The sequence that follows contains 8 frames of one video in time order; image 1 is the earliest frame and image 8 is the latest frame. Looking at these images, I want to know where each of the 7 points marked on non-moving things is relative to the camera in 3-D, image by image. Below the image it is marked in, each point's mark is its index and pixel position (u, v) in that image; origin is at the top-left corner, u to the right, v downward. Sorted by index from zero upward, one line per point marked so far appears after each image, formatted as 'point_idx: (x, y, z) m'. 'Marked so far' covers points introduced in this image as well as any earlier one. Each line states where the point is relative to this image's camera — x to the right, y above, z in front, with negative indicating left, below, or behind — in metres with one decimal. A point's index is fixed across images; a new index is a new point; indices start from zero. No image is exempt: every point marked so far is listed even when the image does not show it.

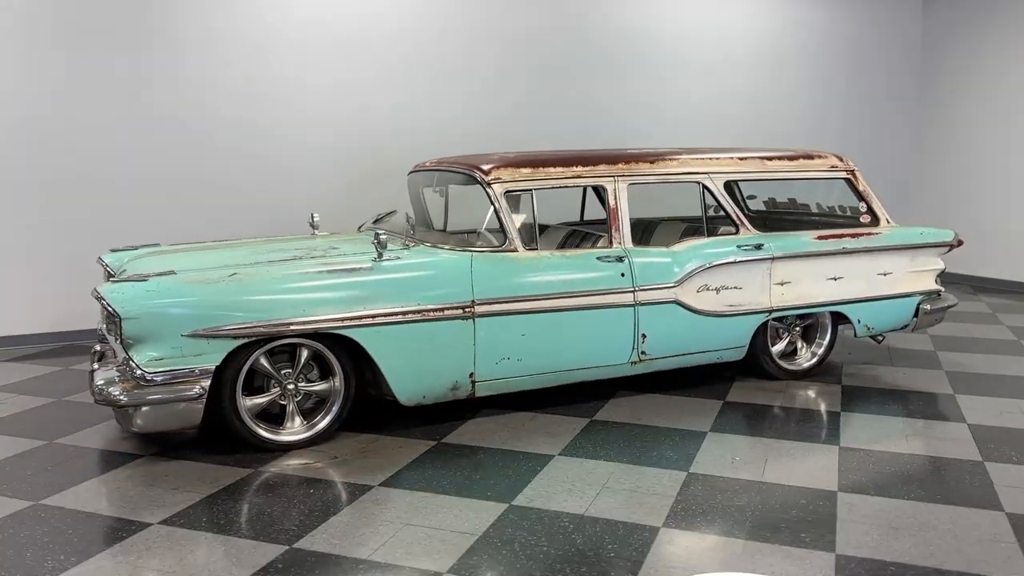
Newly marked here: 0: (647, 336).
0: (+0.7, -0.3, +4.2) m
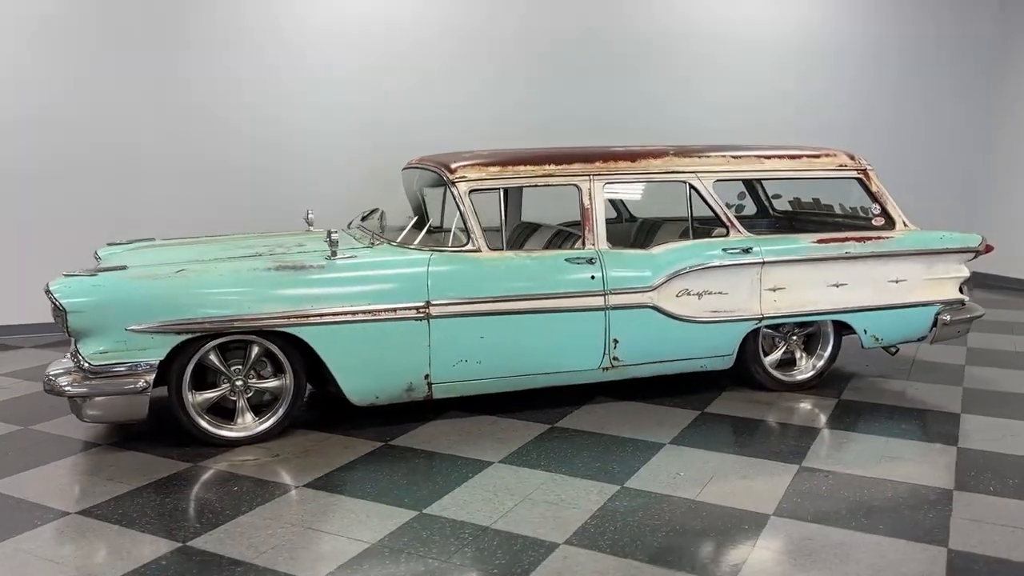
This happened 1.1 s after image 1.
0: (+0.6, -0.3, +4.0) m
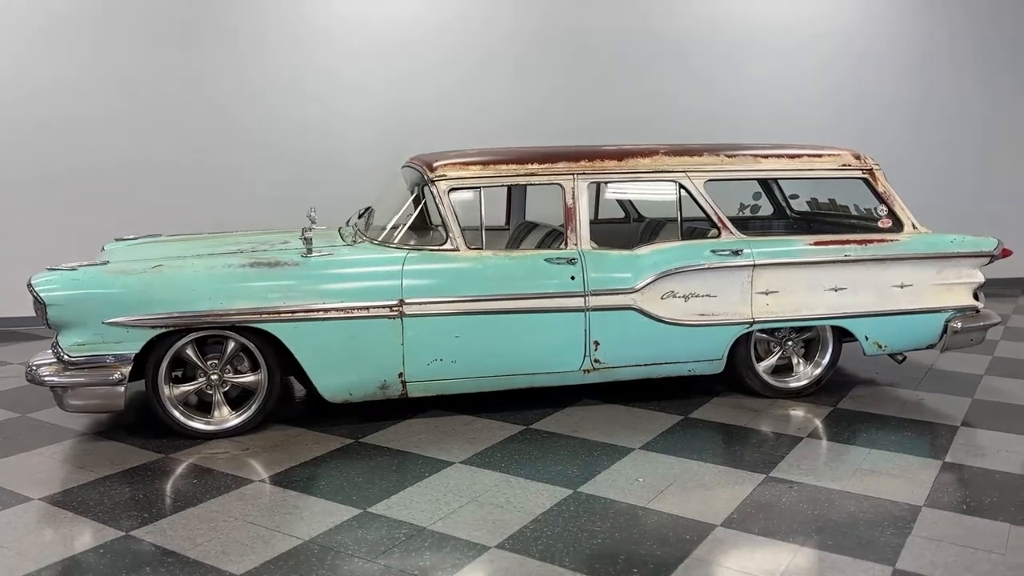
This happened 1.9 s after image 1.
0: (+0.5, -0.3, +3.9) m
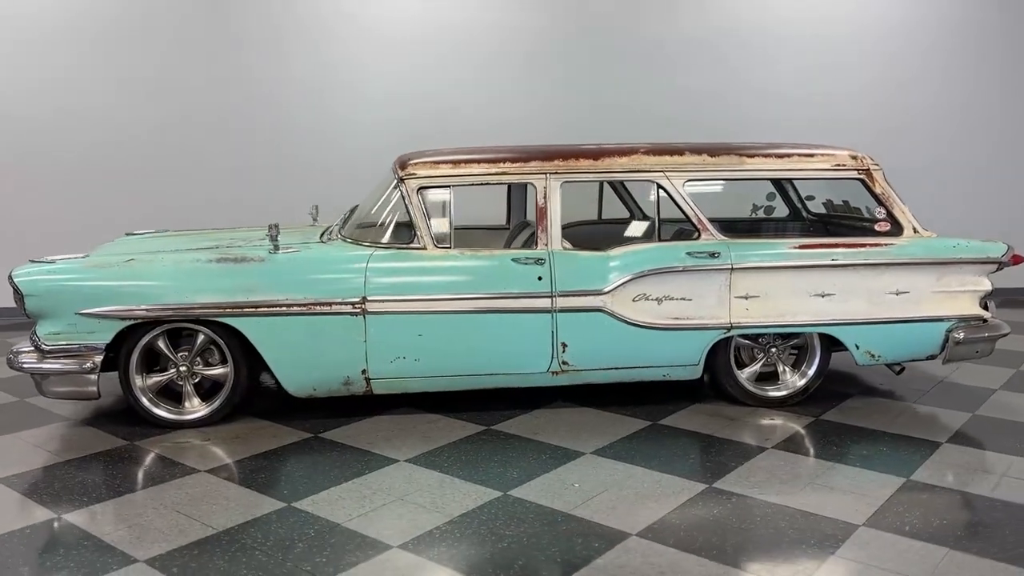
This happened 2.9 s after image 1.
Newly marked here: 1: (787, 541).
0: (+0.3, -0.3, +3.9) m
1: (+0.9, -0.8, +2.5) m
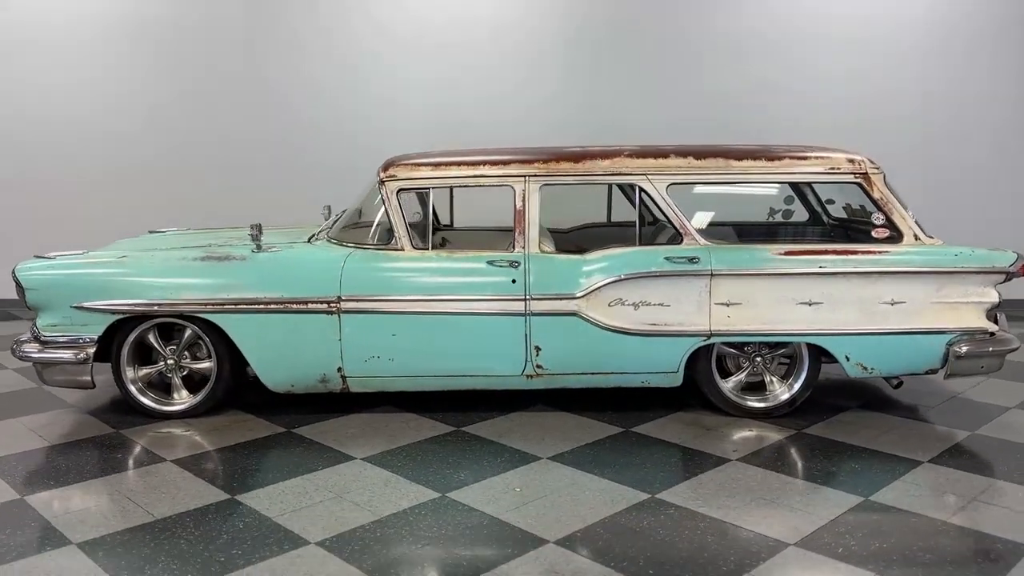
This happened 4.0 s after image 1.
0: (+0.2, -0.3, +3.9) m
1: (+0.6, -0.9, +2.4) m
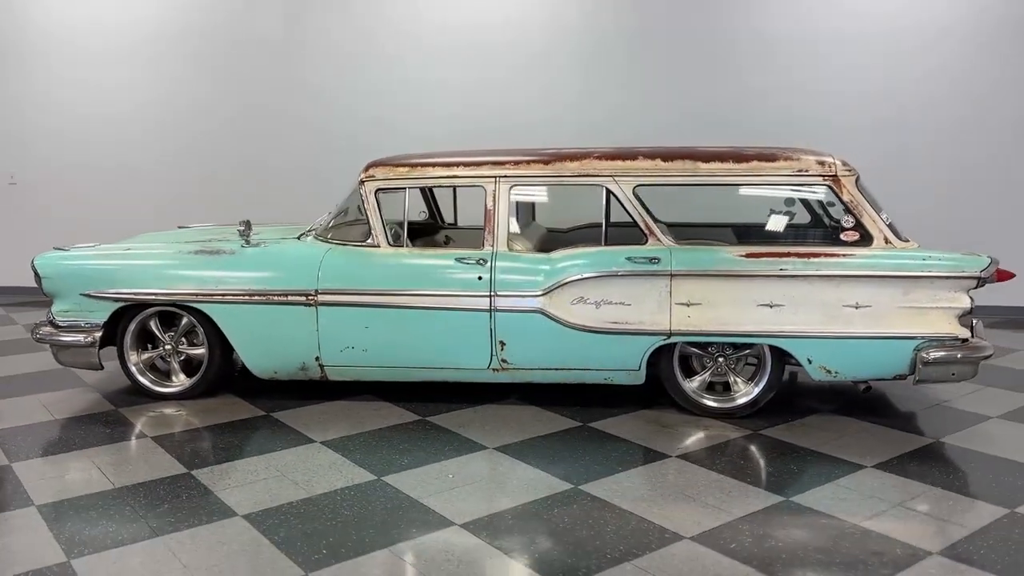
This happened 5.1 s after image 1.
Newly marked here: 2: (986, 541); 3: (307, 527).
0: (0.0, -0.3, +4.0) m
1: (+0.3, -0.9, +2.5) m
2: (+1.6, -0.9, +2.6) m
3: (-0.7, -0.8, +2.7) m
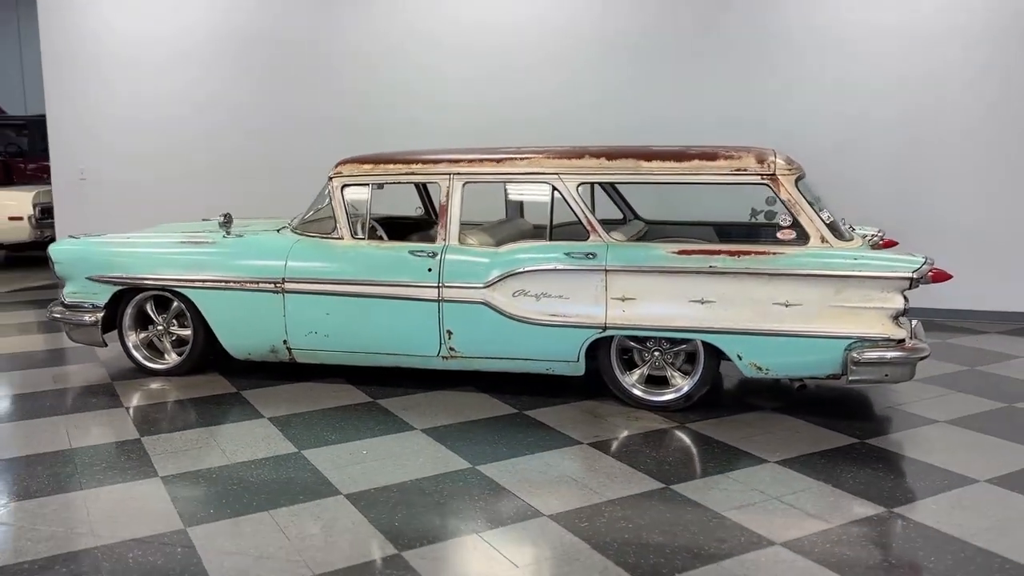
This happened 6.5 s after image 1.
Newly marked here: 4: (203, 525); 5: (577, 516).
0: (-0.3, -0.3, +4.2) m
1: (-0.2, -0.8, +2.7) m
2: (+1.1, -0.9, +2.6) m
3: (-1.2, -0.8, +3.0) m
4: (-1.1, -0.8, +2.7) m
5: (+0.3, -0.8, +2.8) m
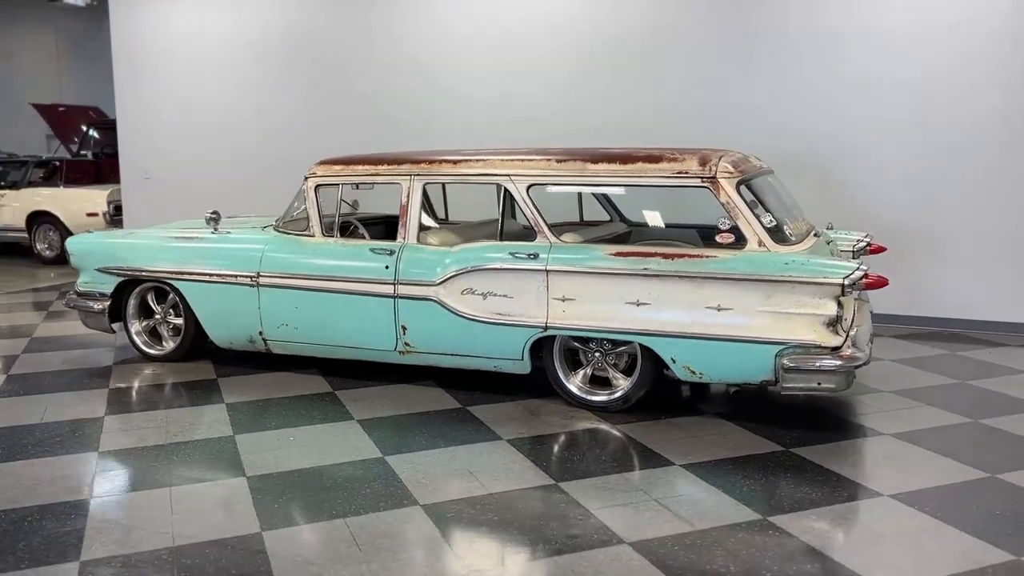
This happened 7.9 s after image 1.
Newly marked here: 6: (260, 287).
0: (-0.6, -0.2, +4.4) m
1: (-0.7, -0.8, +2.9) m
2: (+0.6, -0.9, +2.6) m
3: (-1.6, -0.8, +3.3) m
4: (-1.6, -0.8, +2.9) m
5: (-0.2, -0.8, +2.9) m
6: (-1.6, 0.0, +4.7) m
